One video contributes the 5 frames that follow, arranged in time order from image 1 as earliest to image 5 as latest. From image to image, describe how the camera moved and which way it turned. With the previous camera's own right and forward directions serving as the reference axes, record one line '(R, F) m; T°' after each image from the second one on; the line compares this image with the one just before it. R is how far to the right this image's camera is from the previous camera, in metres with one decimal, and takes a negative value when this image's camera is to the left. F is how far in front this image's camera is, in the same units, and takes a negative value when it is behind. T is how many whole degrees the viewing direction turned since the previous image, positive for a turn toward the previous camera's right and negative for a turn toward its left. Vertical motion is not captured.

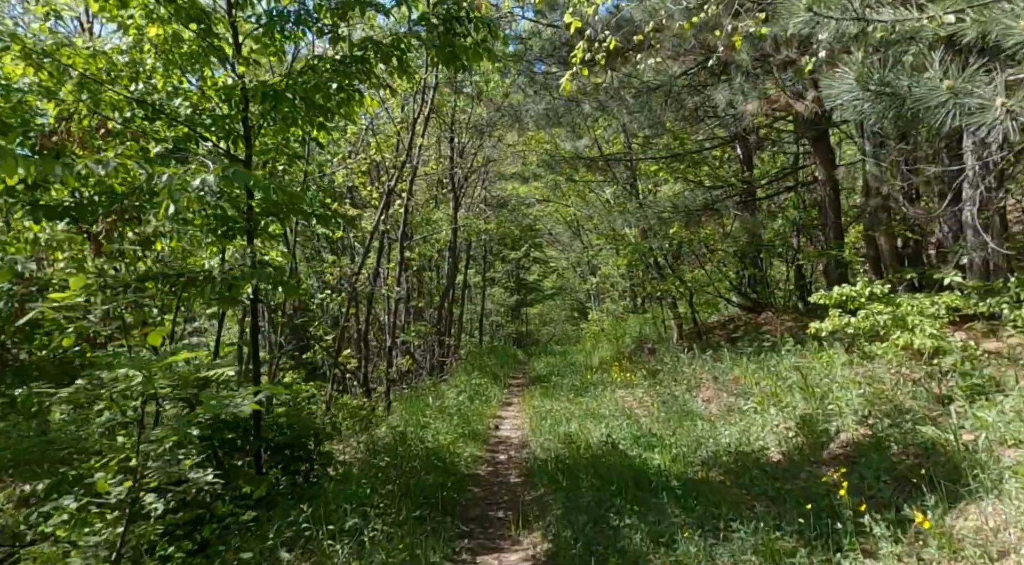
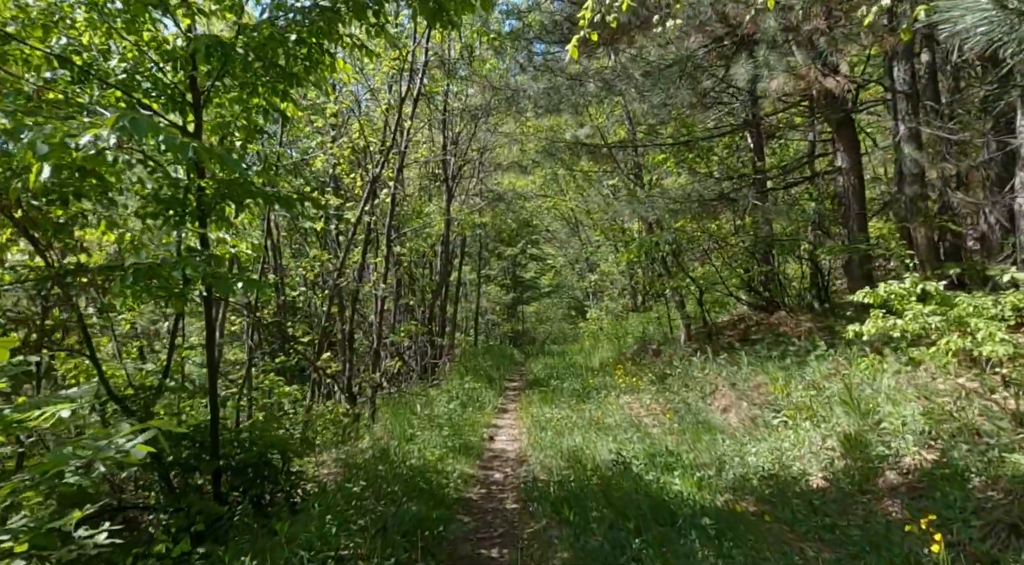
(0.0, +0.9) m; 0°
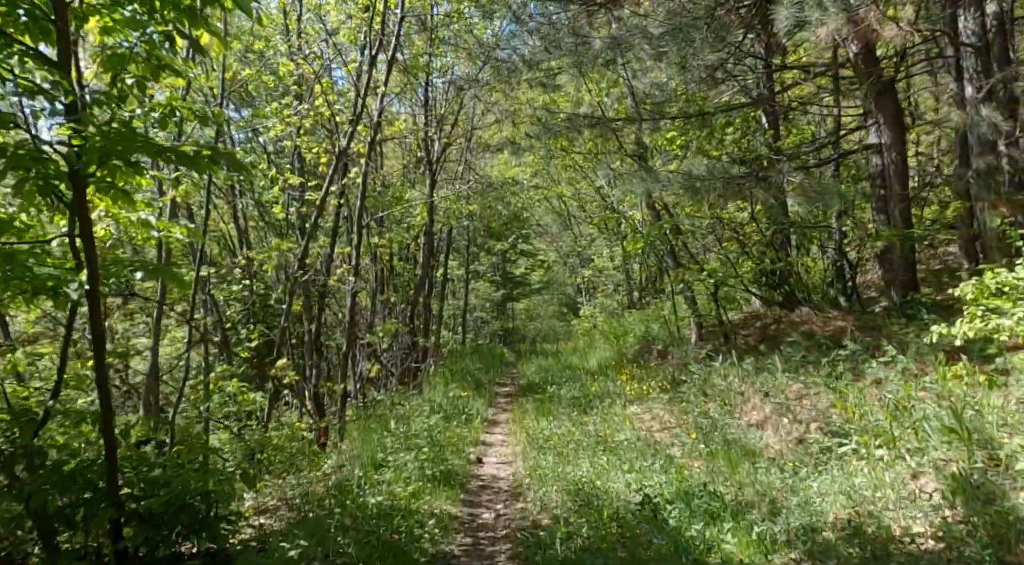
(0.0, +1.4) m; +1°
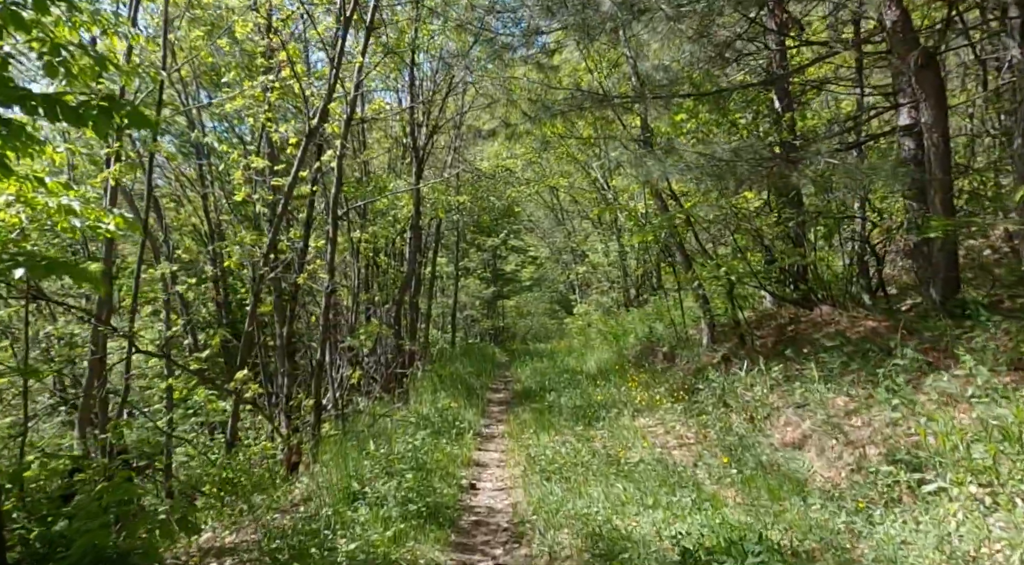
(-0.1, +1.0) m; +1°
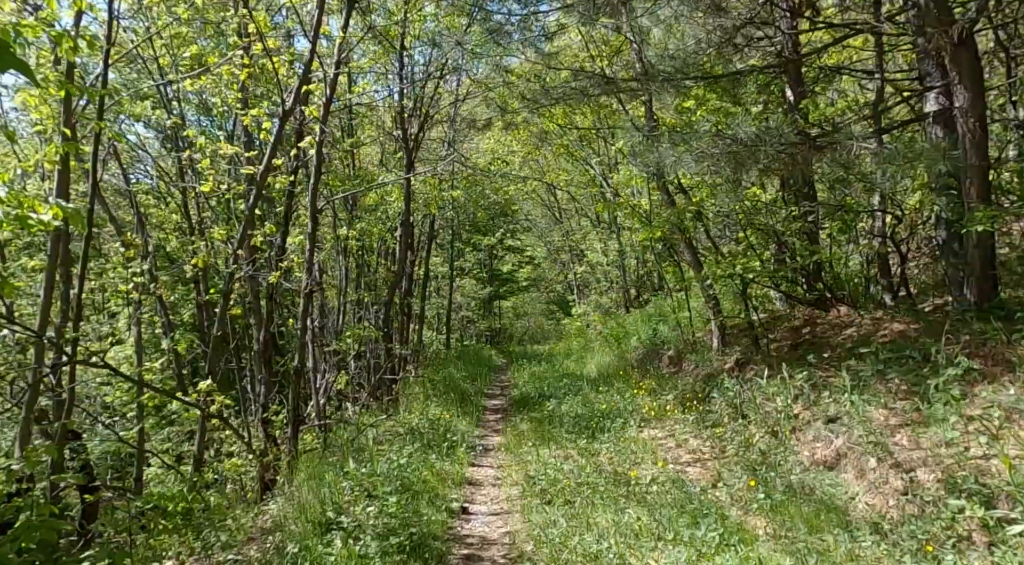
(0.0, +0.7) m; 0°
